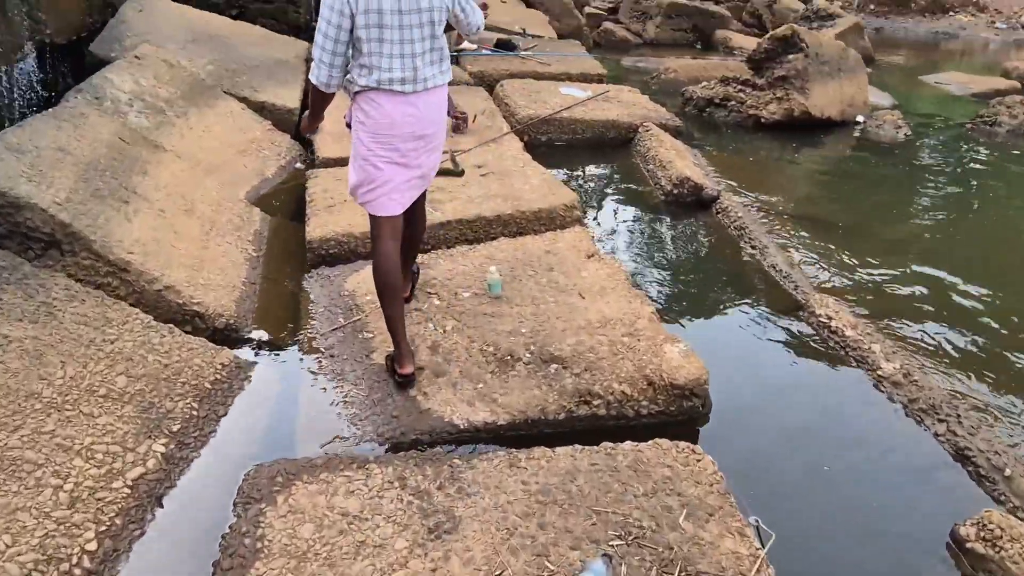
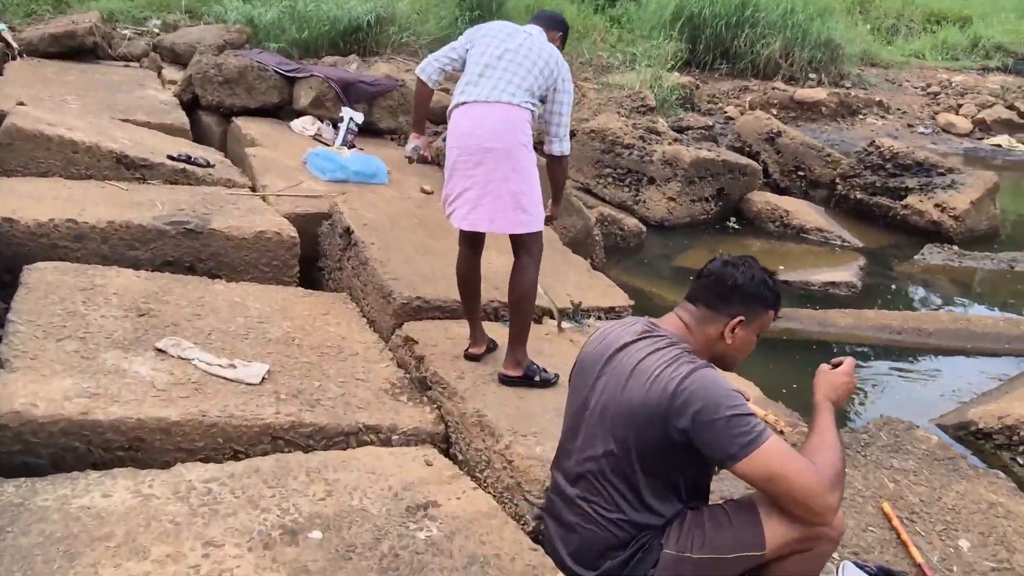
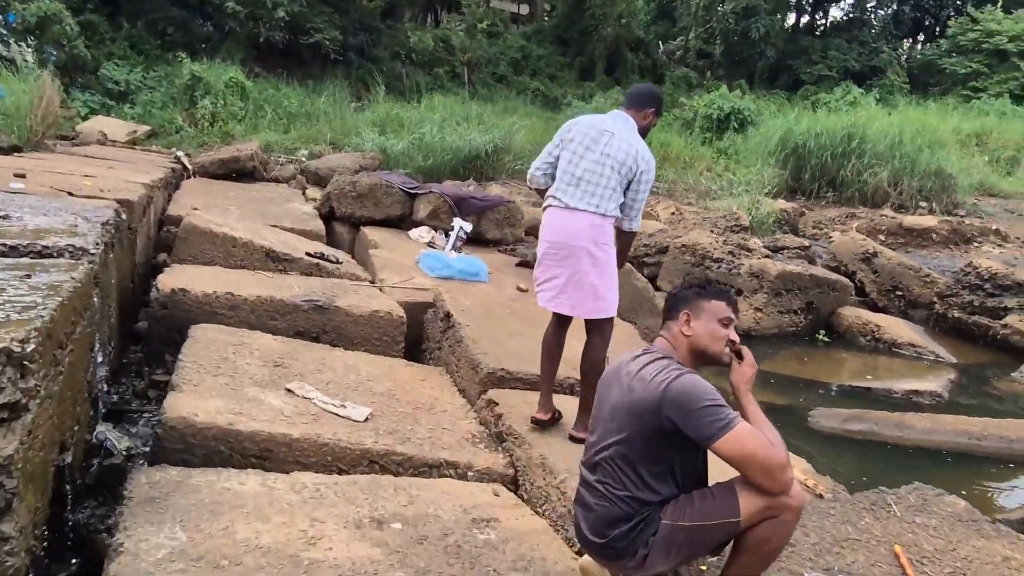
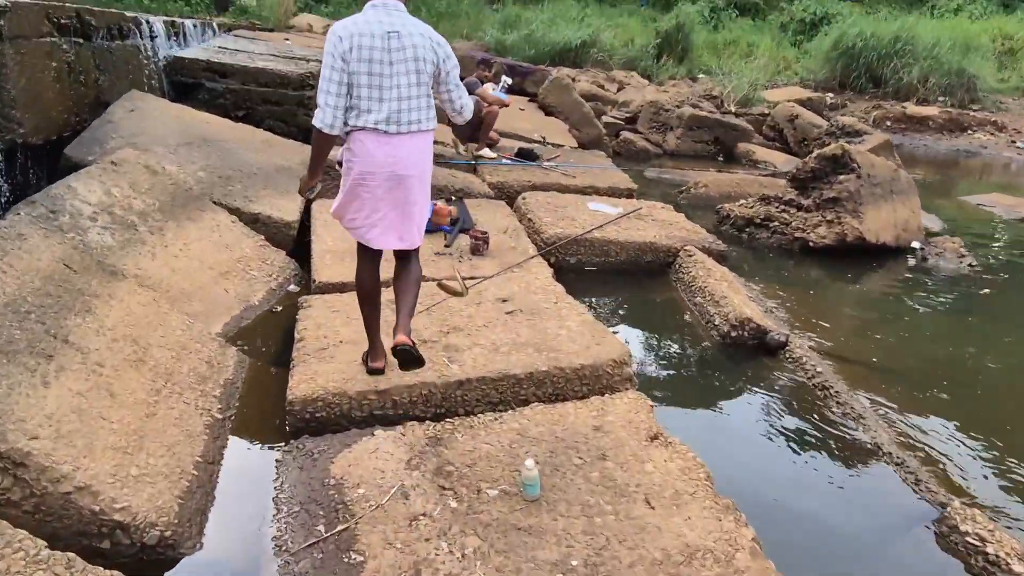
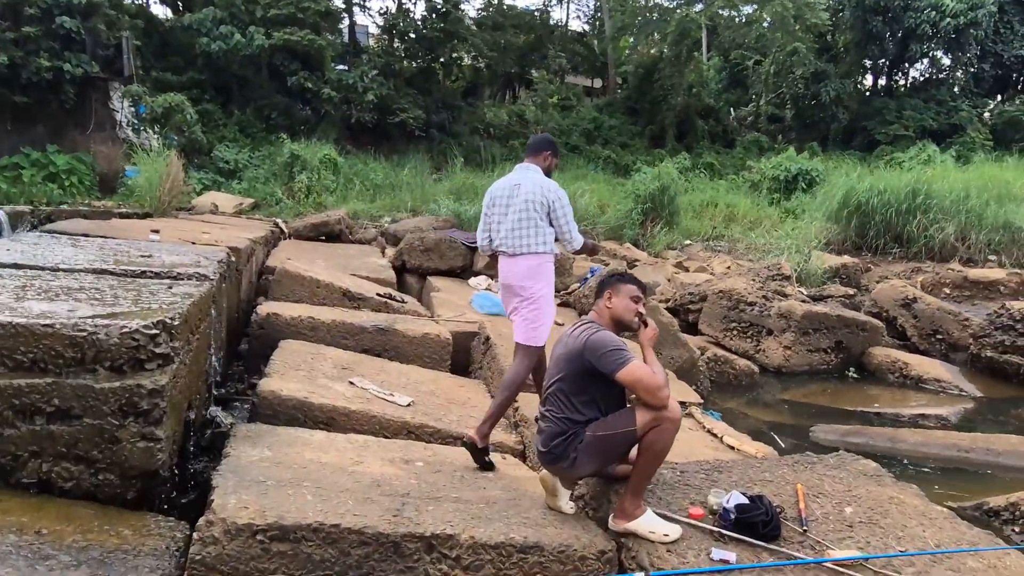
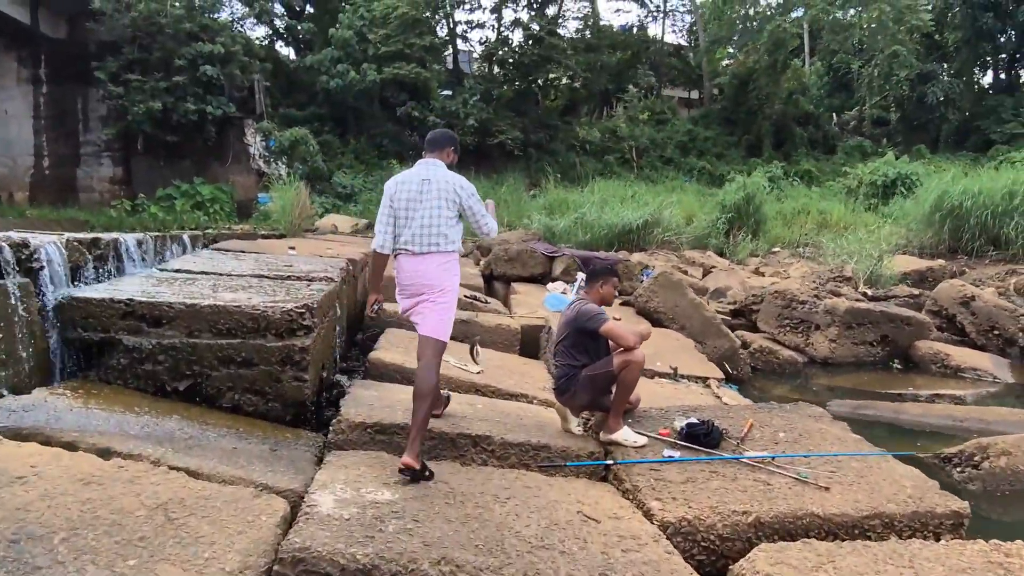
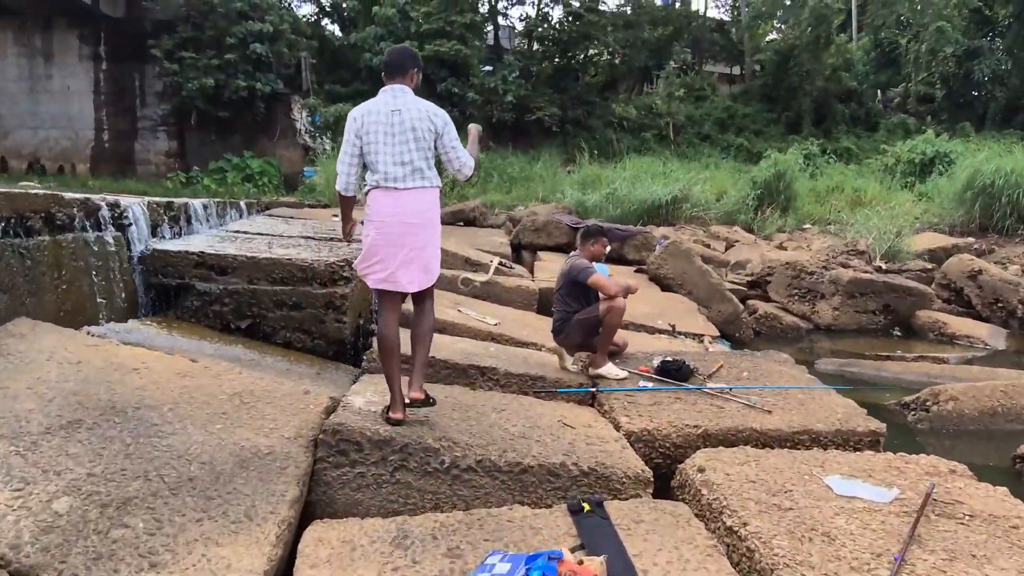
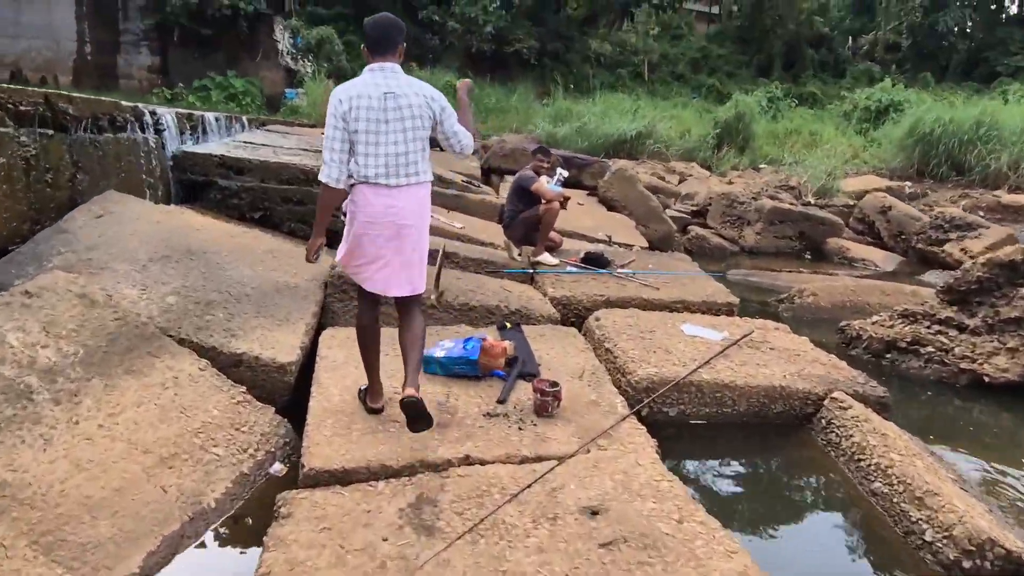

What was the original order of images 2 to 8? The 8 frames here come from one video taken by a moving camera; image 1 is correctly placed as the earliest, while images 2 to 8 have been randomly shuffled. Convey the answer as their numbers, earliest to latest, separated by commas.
4, 8, 7, 6, 5, 3, 2
